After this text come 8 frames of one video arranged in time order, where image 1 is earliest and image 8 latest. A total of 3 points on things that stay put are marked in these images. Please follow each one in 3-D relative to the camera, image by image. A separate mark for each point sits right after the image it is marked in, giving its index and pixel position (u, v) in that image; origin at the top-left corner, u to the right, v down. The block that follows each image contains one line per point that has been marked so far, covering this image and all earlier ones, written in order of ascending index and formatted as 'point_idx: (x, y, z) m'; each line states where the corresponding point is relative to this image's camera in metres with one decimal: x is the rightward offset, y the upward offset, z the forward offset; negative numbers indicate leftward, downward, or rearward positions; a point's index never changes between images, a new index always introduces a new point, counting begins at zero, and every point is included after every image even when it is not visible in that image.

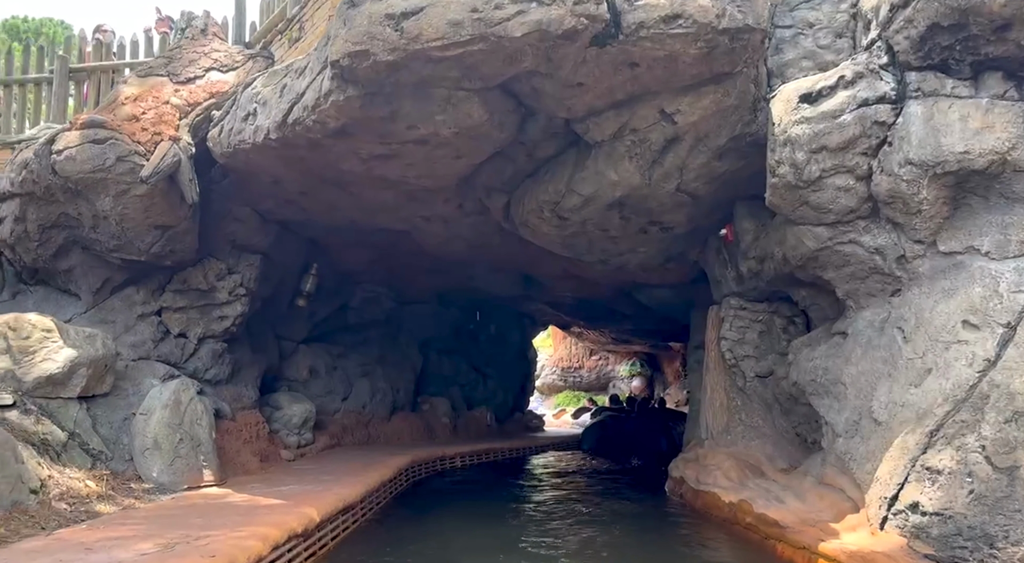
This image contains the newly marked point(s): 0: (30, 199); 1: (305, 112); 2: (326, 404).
0: (-4.6, +0.8, +8.2) m
1: (-1.6, +1.3, +6.7) m
2: (-3.0, -2.0, +13.8) m
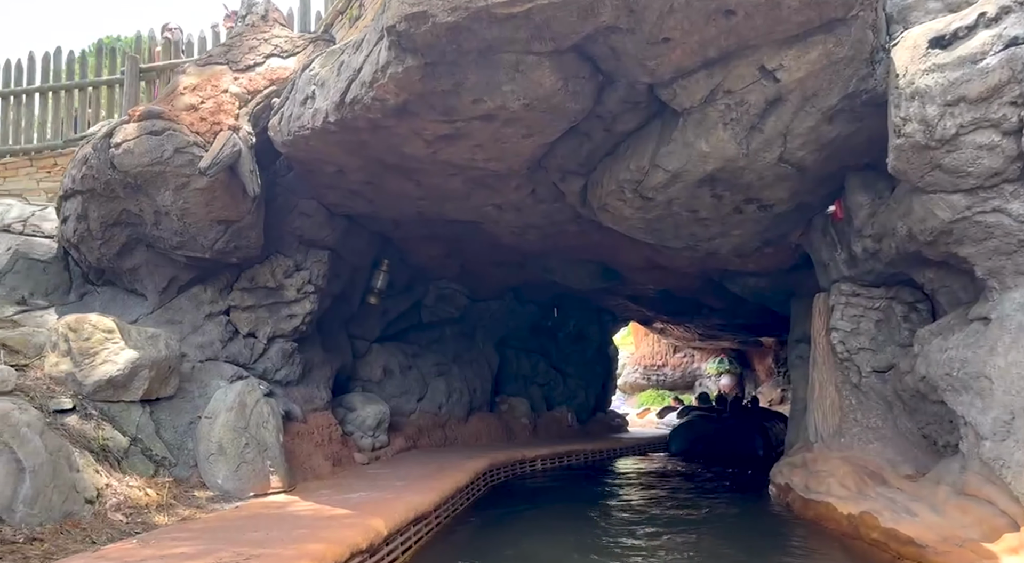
0: (-3.9, +0.8, +8.0) m
1: (-1.1, +1.4, +6.2) m
2: (-1.7, -1.9, +13.4) m
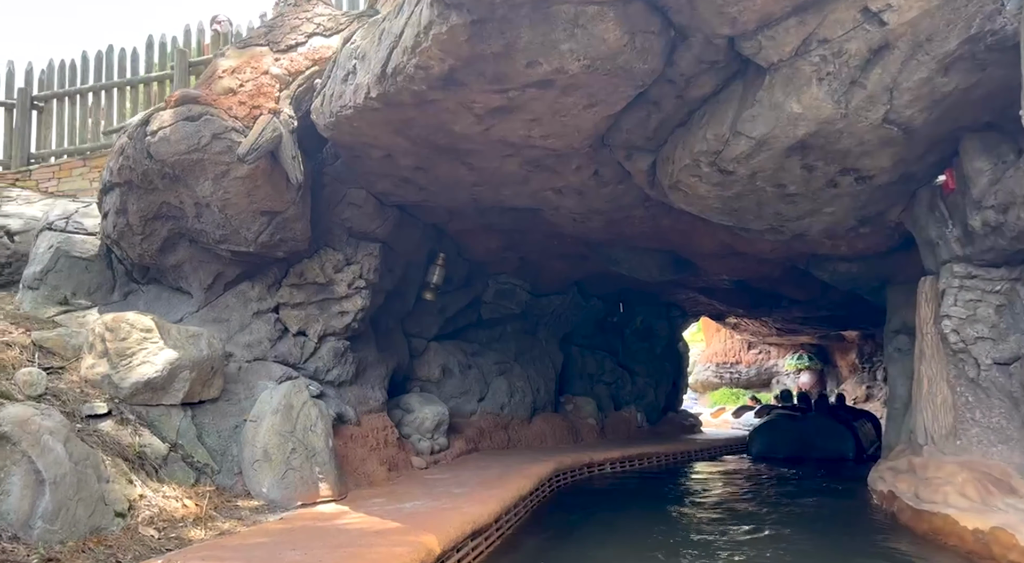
0: (-3.4, +0.8, +7.5) m
1: (-0.7, +1.5, +5.6) m
2: (-0.7, -1.9, +12.8) m
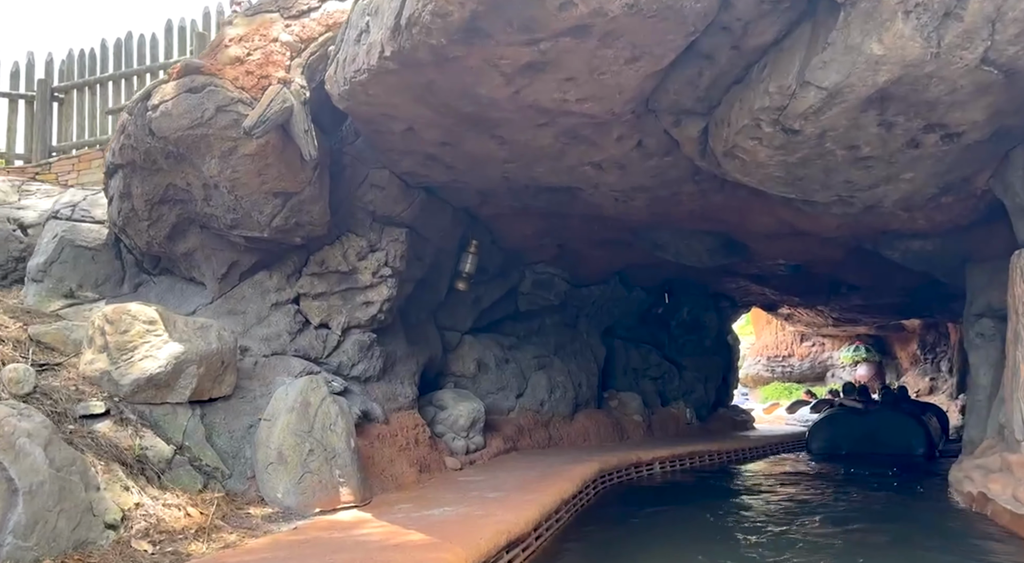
0: (-3.1, +0.9, +7.0) m
1: (-0.5, +1.6, +4.9) m
2: (-0.2, -1.7, +12.1) m
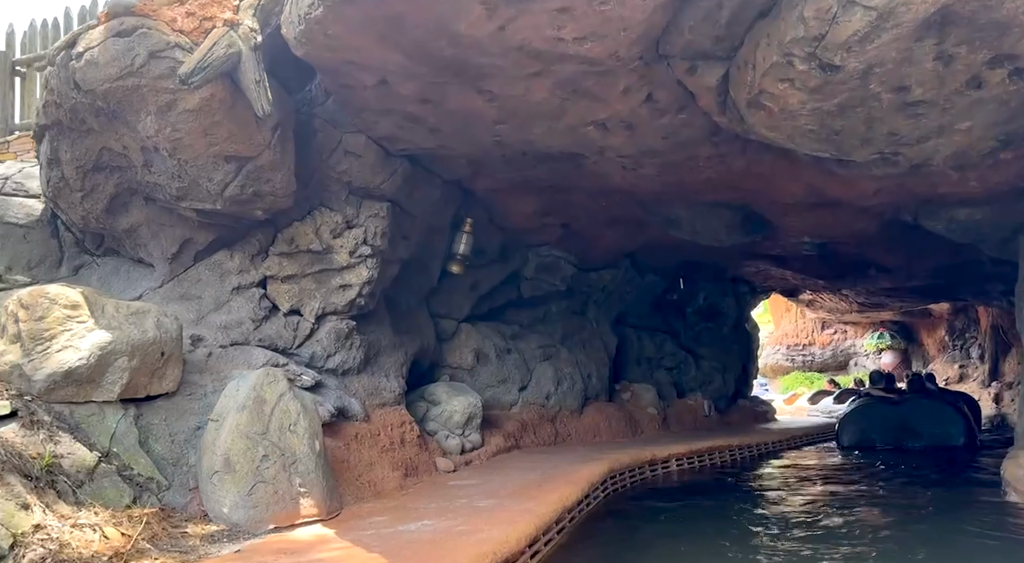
0: (-3.2, +1.1, +6.0) m
1: (-0.6, +1.7, +3.9) m
2: (-0.1, -1.5, +11.1) m
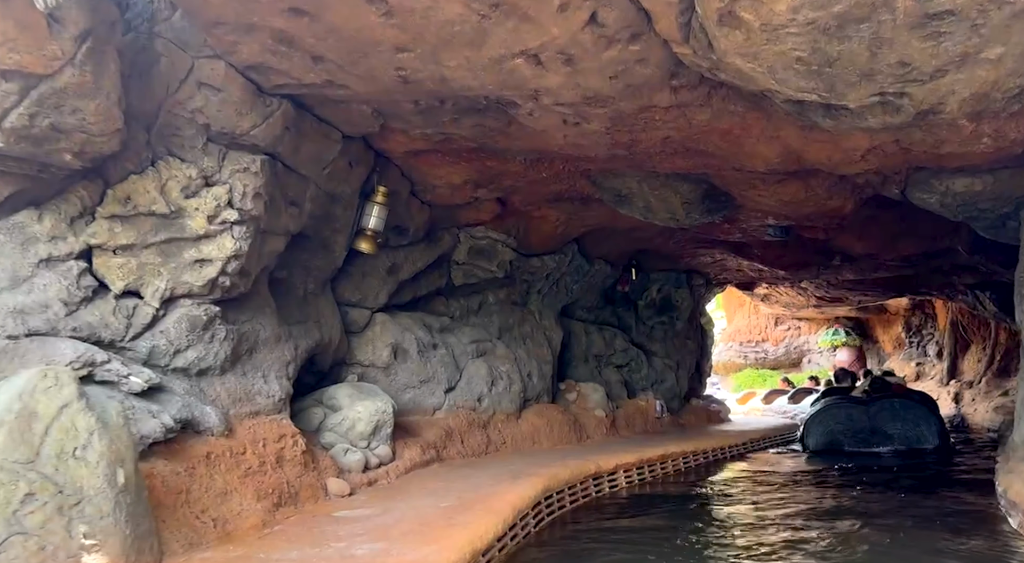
0: (-3.7, +1.2, +4.2) m
1: (-1.1, +1.9, +2.2) m
2: (-1.0, -1.3, +9.5) m
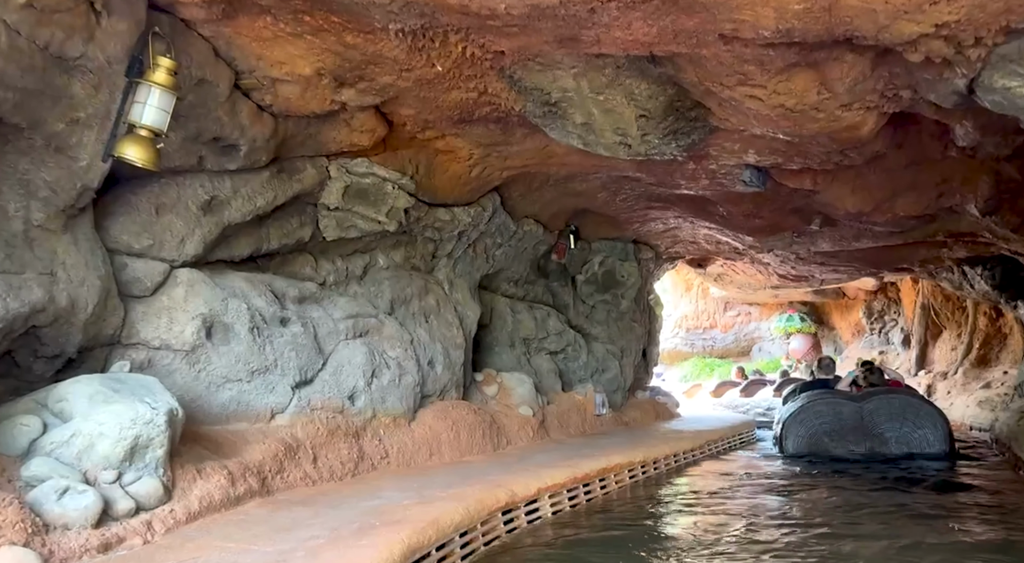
0: (-4.3, +1.6, +0.9) m
1: (-1.5, +2.3, -0.9) m
2: (-1.9, -0.9, +6.4) m
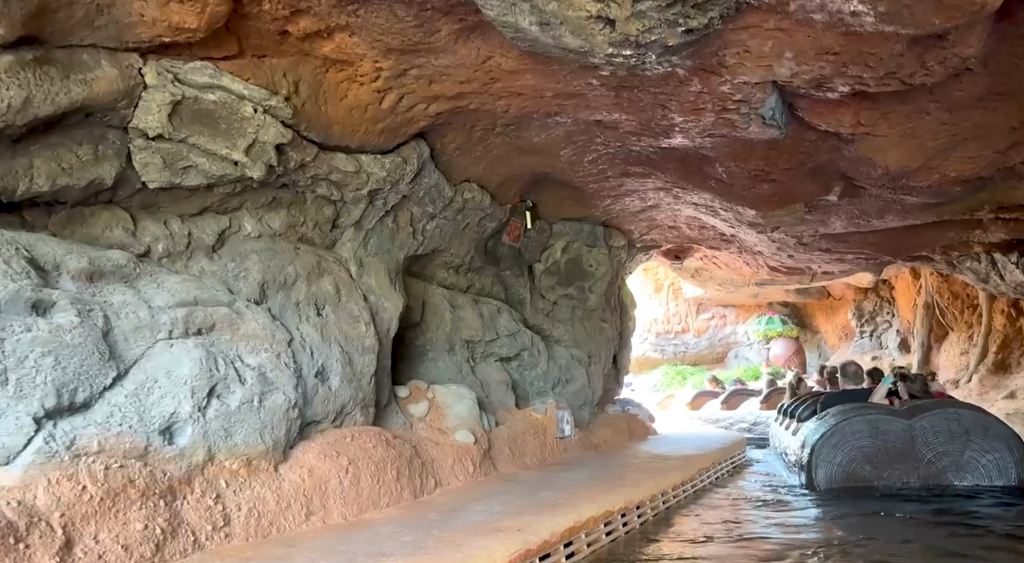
0: (-4.4, +1.9, -2.0) m
1: (-1.6, +2.5, -3.7) m
2: (-2.3, -0.6, +3.5) m
